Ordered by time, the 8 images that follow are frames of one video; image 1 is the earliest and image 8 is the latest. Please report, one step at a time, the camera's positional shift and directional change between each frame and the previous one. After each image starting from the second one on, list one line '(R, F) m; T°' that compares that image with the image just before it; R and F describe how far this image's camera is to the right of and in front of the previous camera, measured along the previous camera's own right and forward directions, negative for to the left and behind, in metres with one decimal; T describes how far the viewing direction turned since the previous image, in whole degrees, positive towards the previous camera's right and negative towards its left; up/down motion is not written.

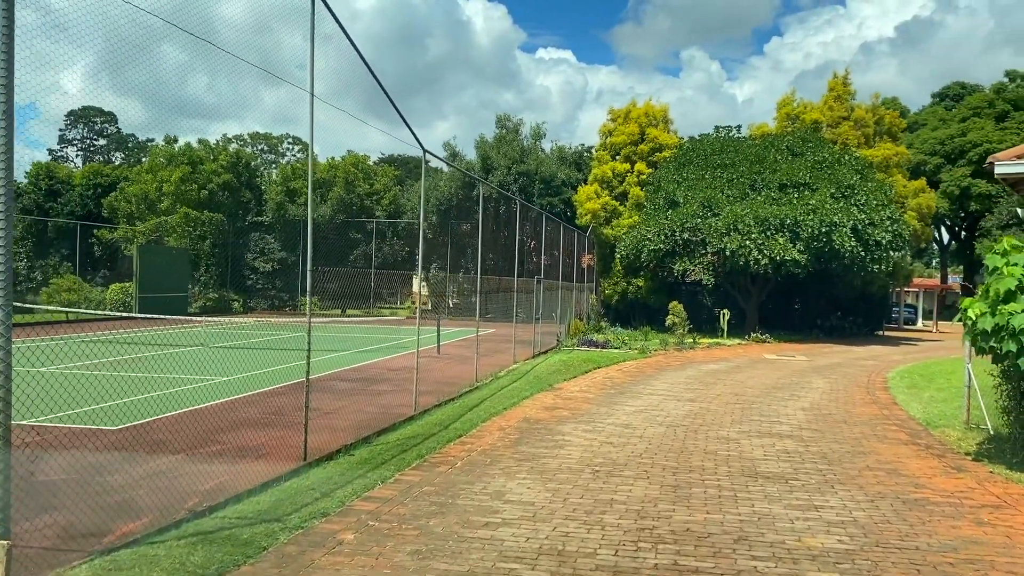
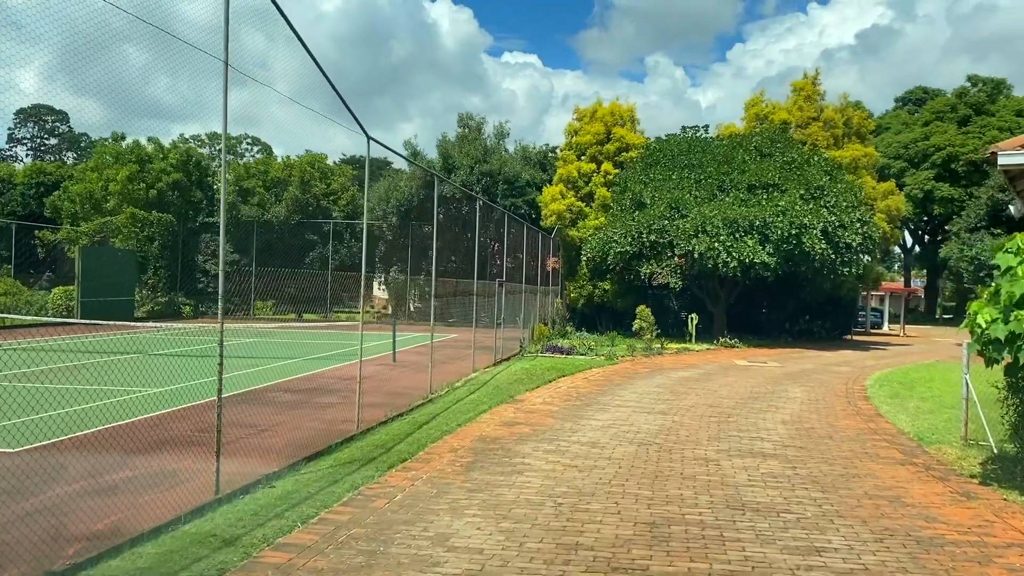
(+0.1, +0.9) m; +2°
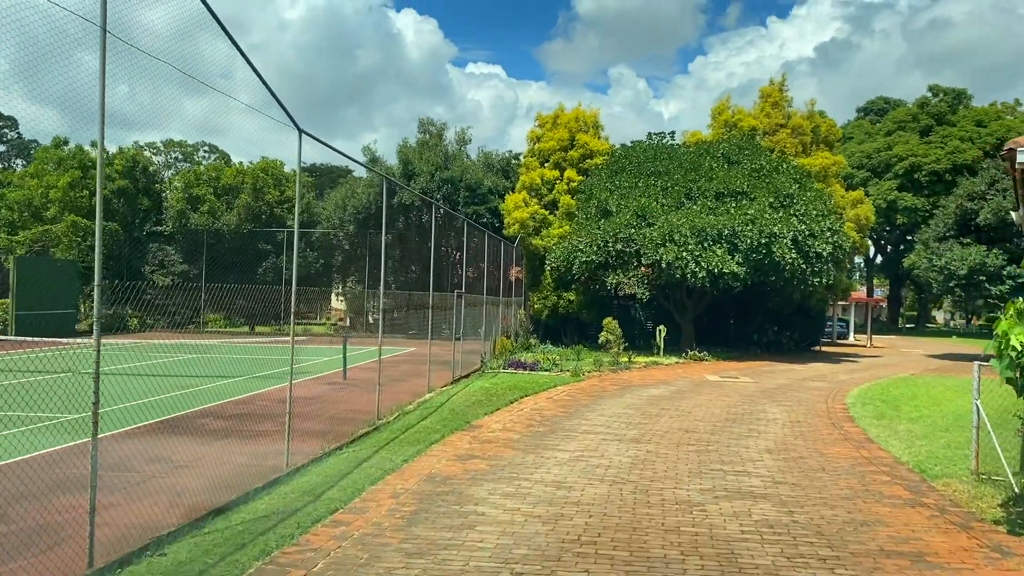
(+0.1, +1.0) m; +2°
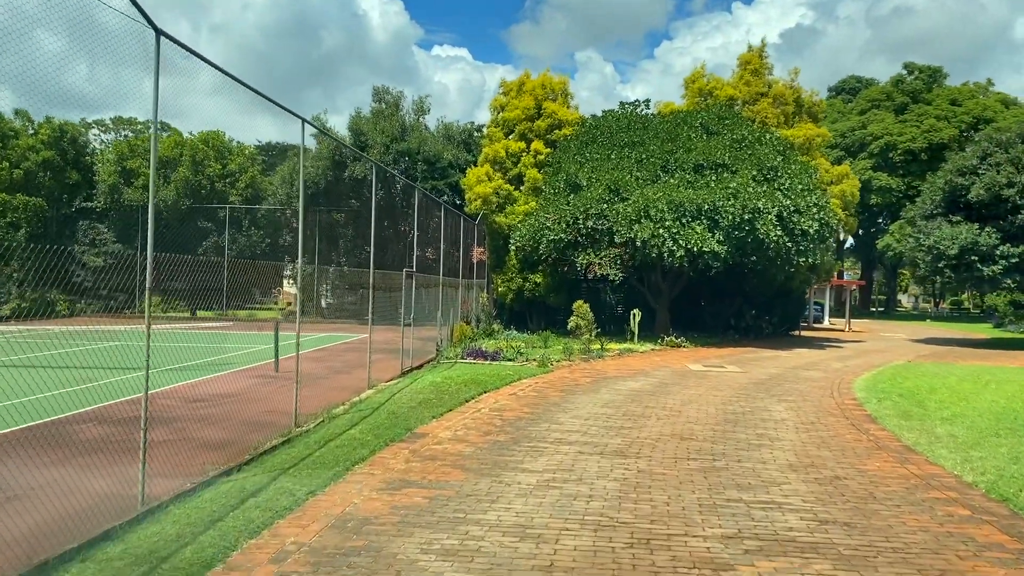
(+0.1, +2.1) m; +2°
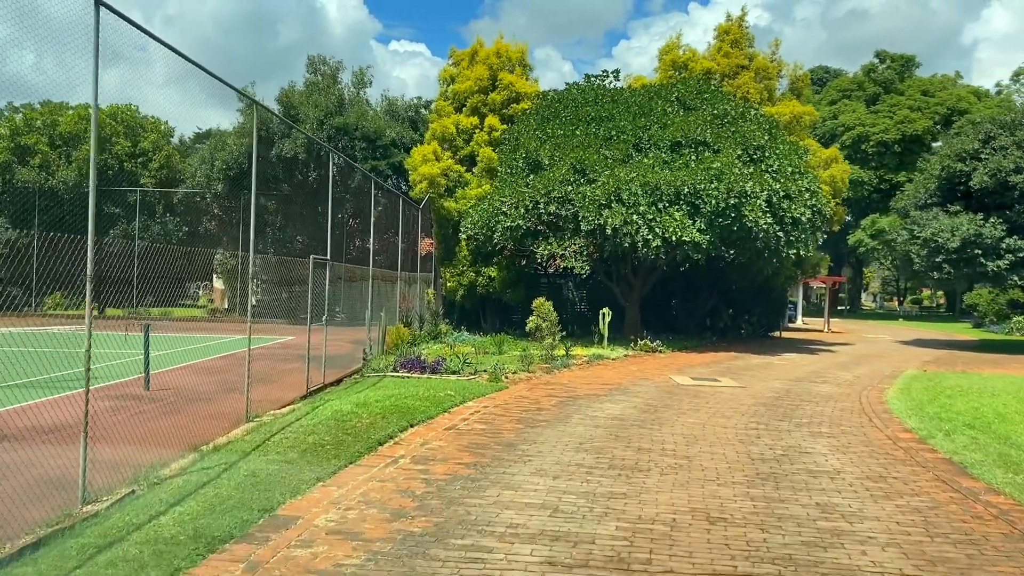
(+0.2, +3.1) m; +3°
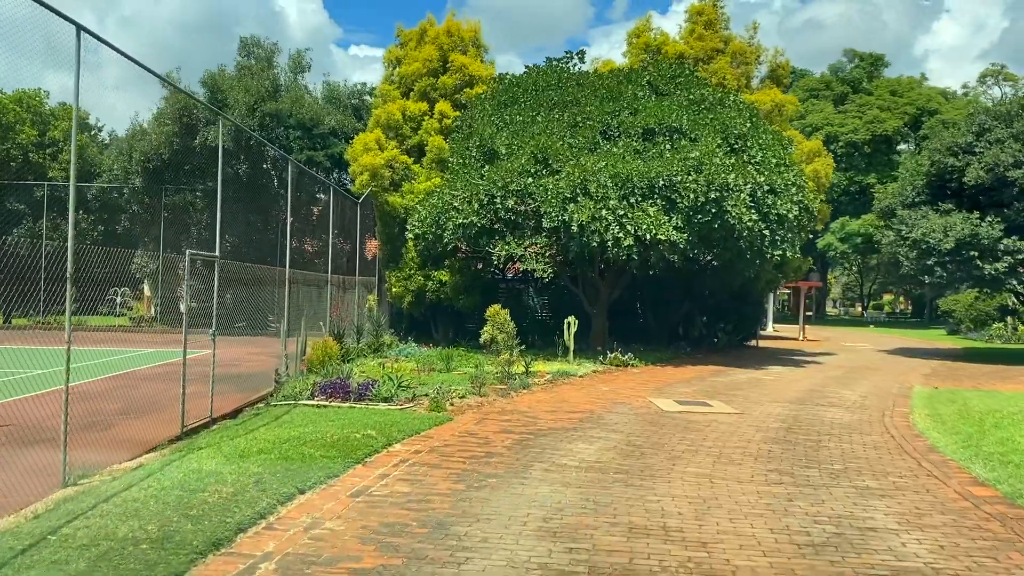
(+0.2, +2.3) m; +3°
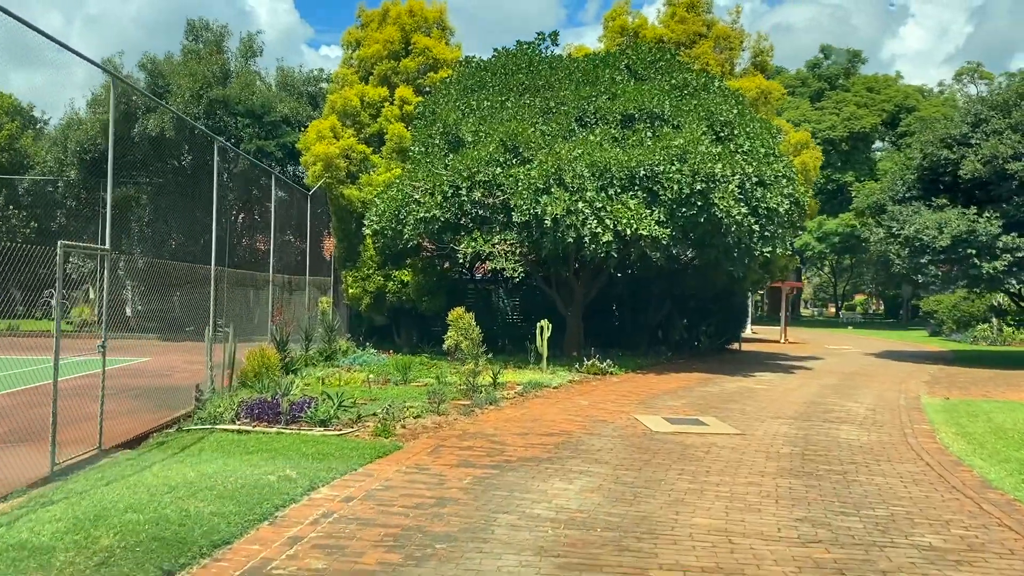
(+0.1, +1.5) m; +2°
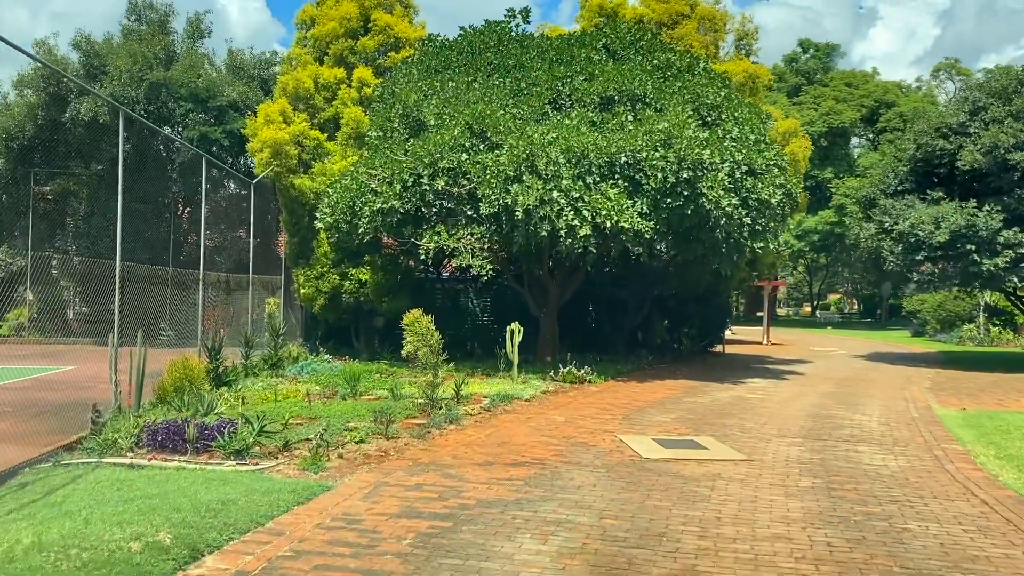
(+0.1, +1.5) m; +2°
